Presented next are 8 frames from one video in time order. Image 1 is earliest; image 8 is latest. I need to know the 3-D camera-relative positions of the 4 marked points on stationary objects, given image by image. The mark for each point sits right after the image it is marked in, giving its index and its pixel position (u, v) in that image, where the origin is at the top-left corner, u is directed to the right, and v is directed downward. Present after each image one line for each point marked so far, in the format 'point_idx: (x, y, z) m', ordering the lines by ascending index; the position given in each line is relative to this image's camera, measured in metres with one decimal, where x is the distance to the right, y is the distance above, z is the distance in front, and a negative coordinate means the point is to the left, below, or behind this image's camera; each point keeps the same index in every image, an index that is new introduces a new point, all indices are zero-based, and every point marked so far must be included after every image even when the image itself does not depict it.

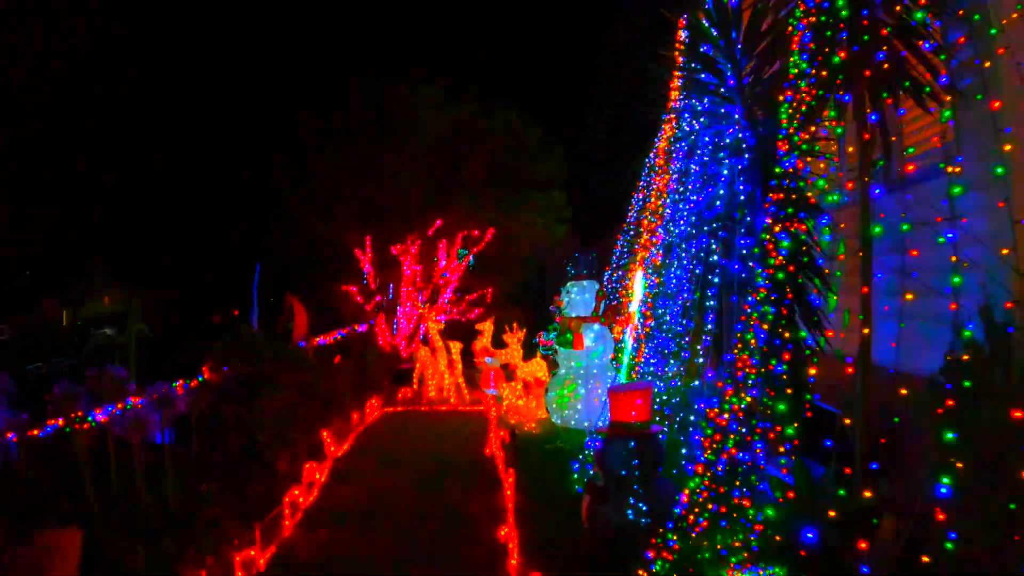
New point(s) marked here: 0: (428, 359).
0: (-1.3, -1.1, +12.4) m
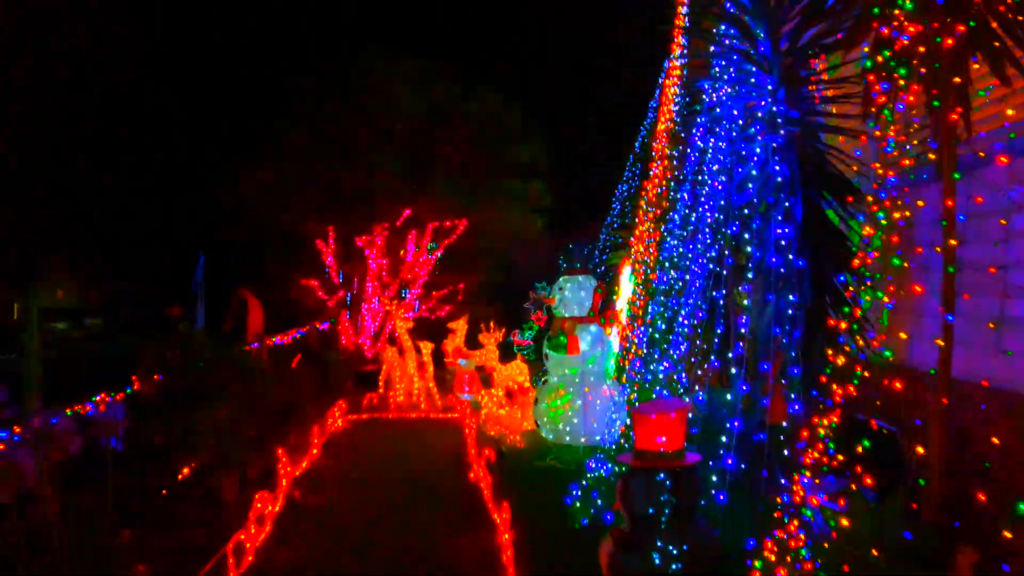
0: (-1.7, -1.0, +11.4) m
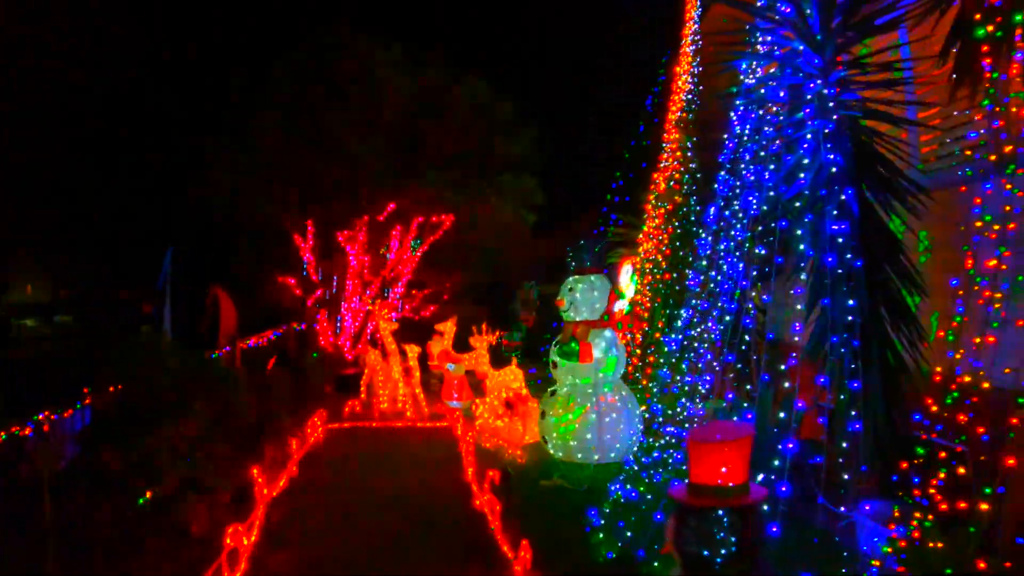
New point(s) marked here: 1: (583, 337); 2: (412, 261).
0: (-1.8, -1.0, +10.6) m
1: (+0.6, -0.4, +6.3) m
2: (-1.7, +0.5, +13.4) m
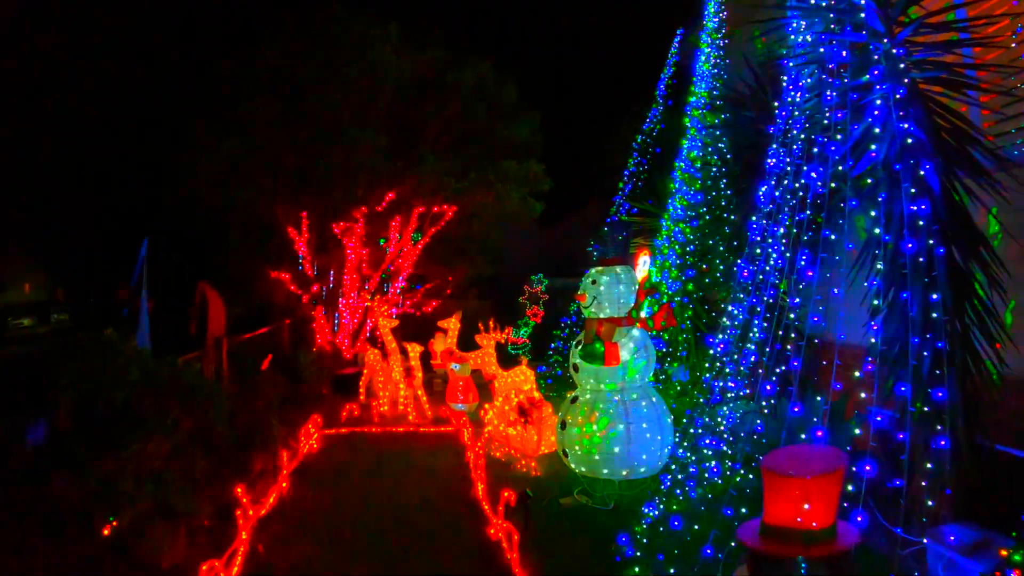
0: (-1.7, -1.0, +9.9) m
1: (+0.7, -0.3, +5.5) m
2: (-1.6, +0.6, +12.7) m
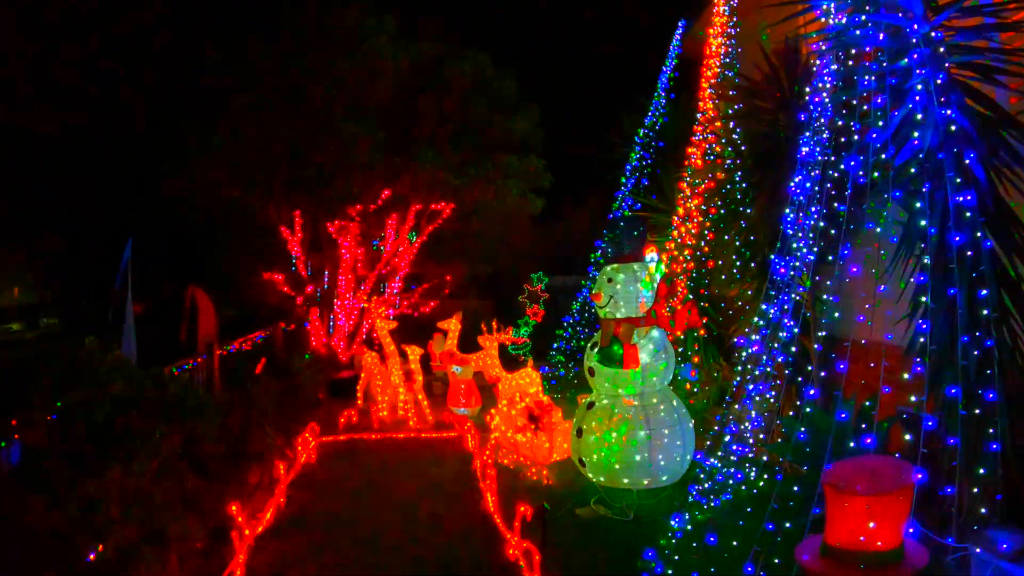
0: (-1.6, -1.0, +9.5) m
1: (+0.8, -0.3, +5.2) m
2: (-1.6, +0.6, +12.3) m
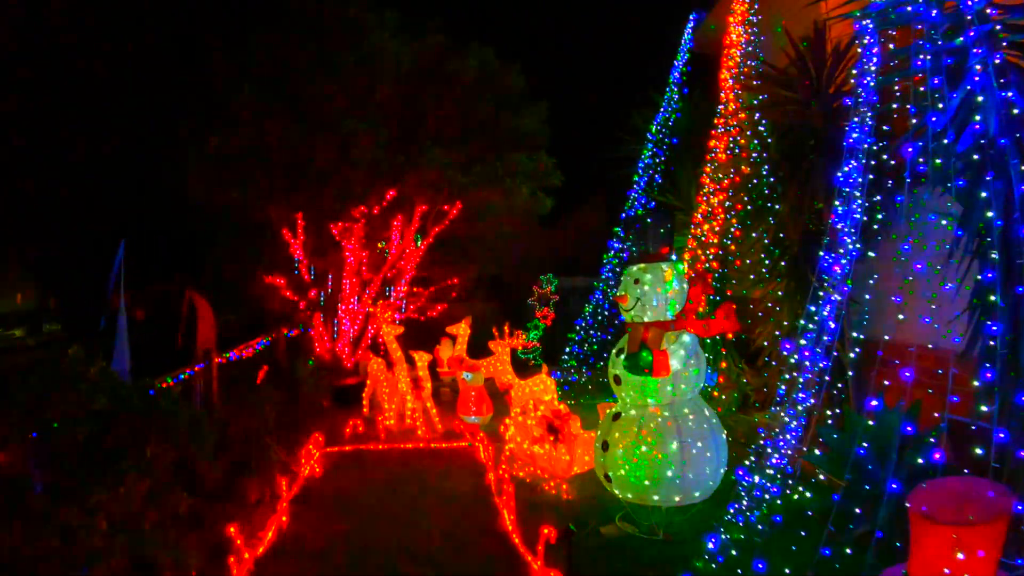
0: (-1.5, -1.0, +9.1) m
1: (+0.9, -0.3, +4.8) m
2: (-1.4, +0.5, +11.9) m
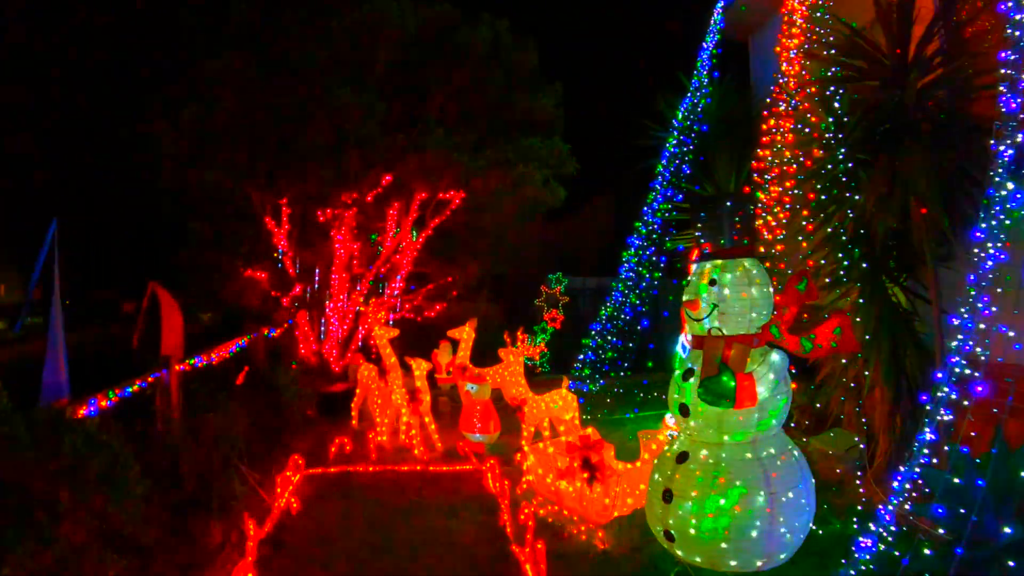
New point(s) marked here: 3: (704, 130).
0: (-1.4, -1.0, +7.9) m
1: (+1.1, -0.4, +3.7) m
2: (-1.3, +0.6, +10.7) m
3: (+2.4, +2.0, +9.5) m
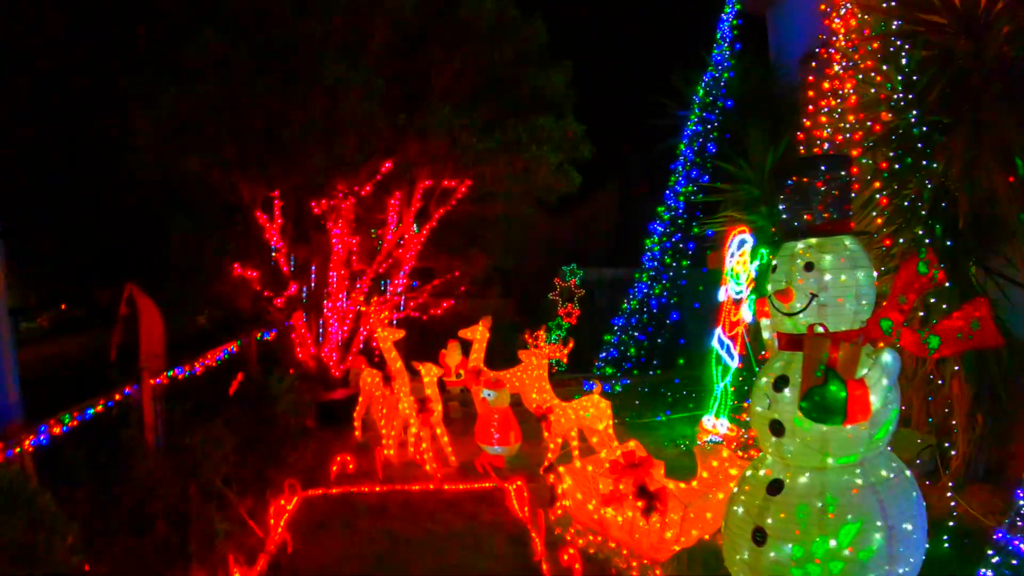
0: (-1.2, -0.9, +7.1) m
1: (+1.2, -0.3, +2.8) m
2: (-1.2, +0.6, +9.9) m
3: (+2.5, +2.1, +8.7) m
